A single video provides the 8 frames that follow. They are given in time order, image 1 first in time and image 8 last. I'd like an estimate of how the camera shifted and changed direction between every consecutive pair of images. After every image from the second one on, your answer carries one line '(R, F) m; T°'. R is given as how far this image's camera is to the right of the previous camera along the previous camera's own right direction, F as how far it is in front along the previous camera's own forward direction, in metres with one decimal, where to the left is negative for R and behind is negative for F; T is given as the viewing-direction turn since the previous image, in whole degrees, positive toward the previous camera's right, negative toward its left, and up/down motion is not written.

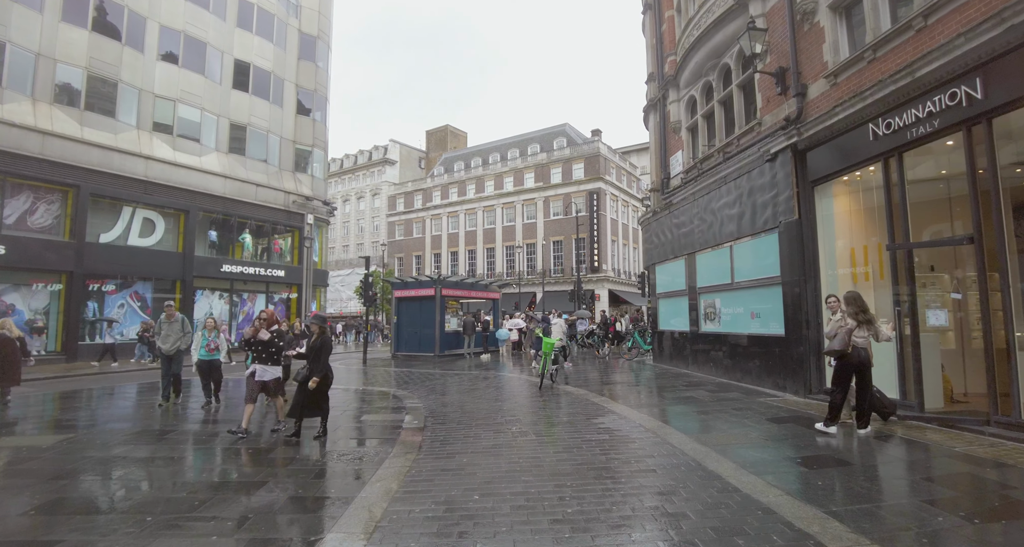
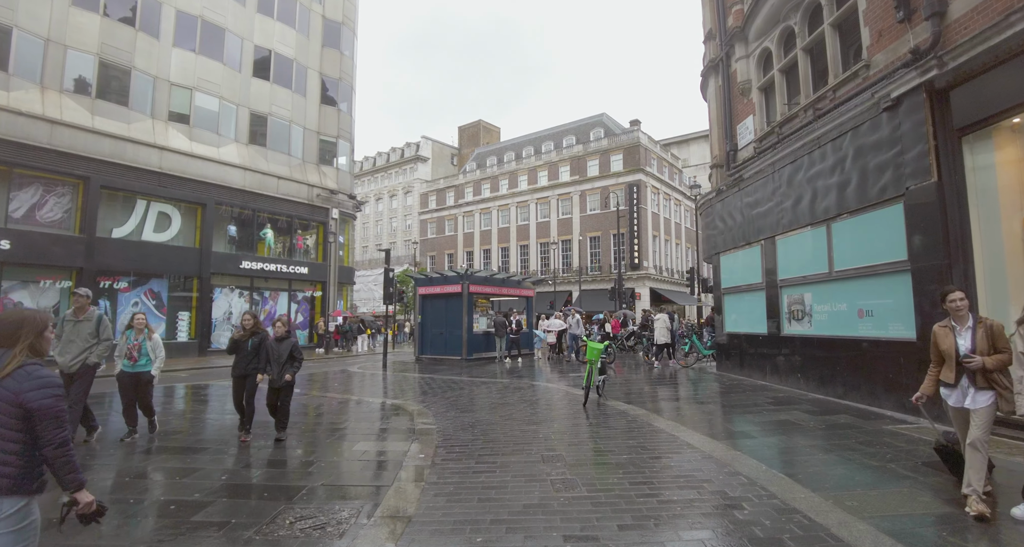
(0.0, +2.1) m; -4°
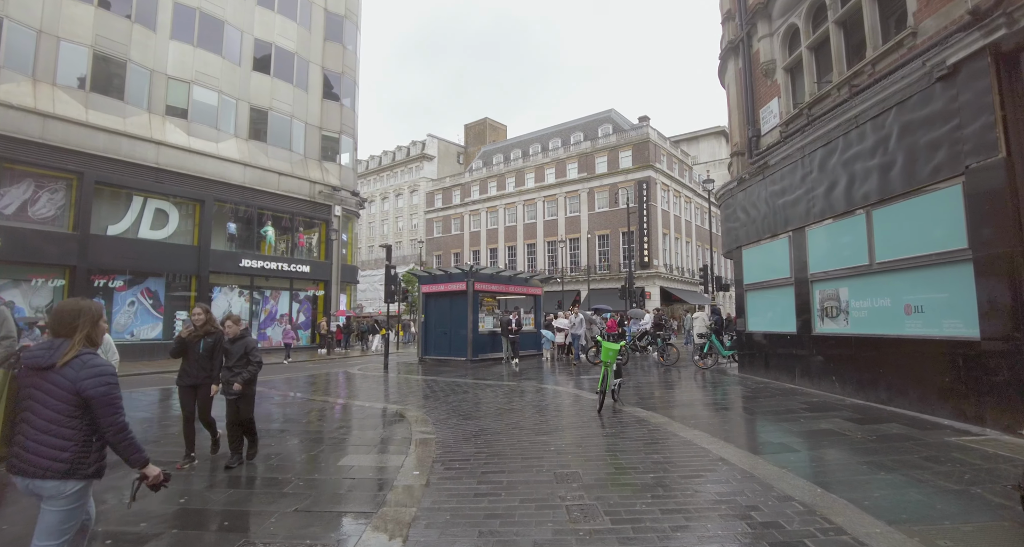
(0.0, +0.8) m; -1°
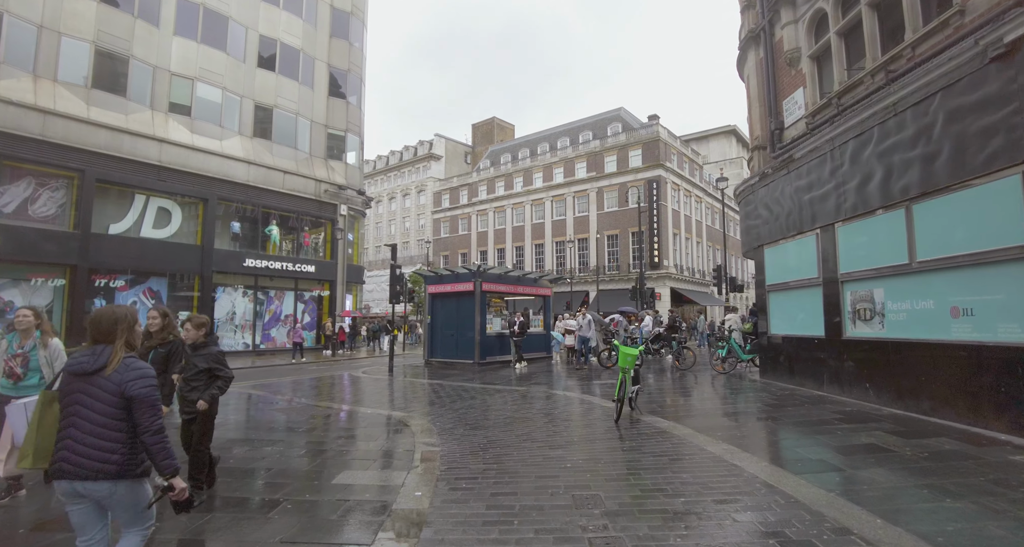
(0.0, +0.5) m; -1°
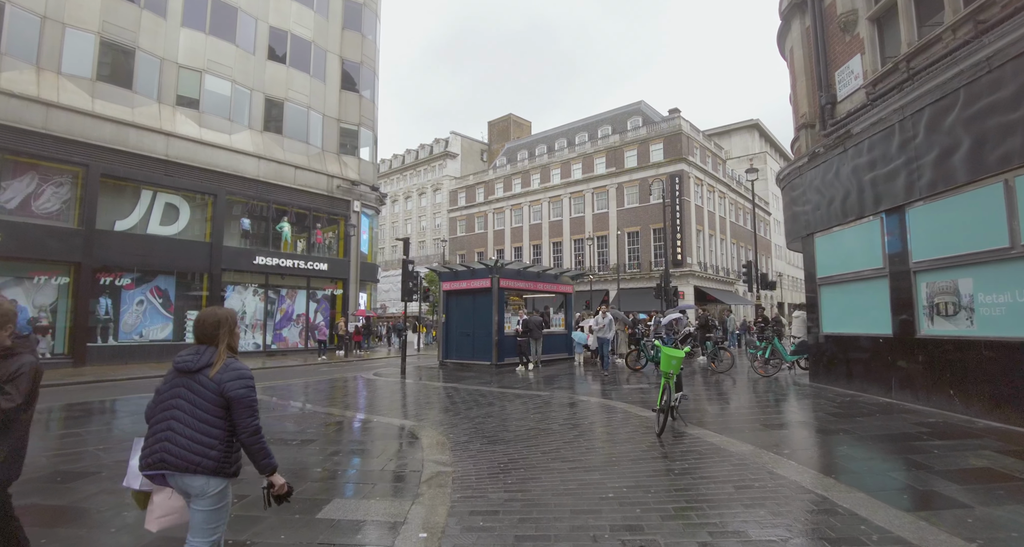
(-0.1, +1.0) m; -2°
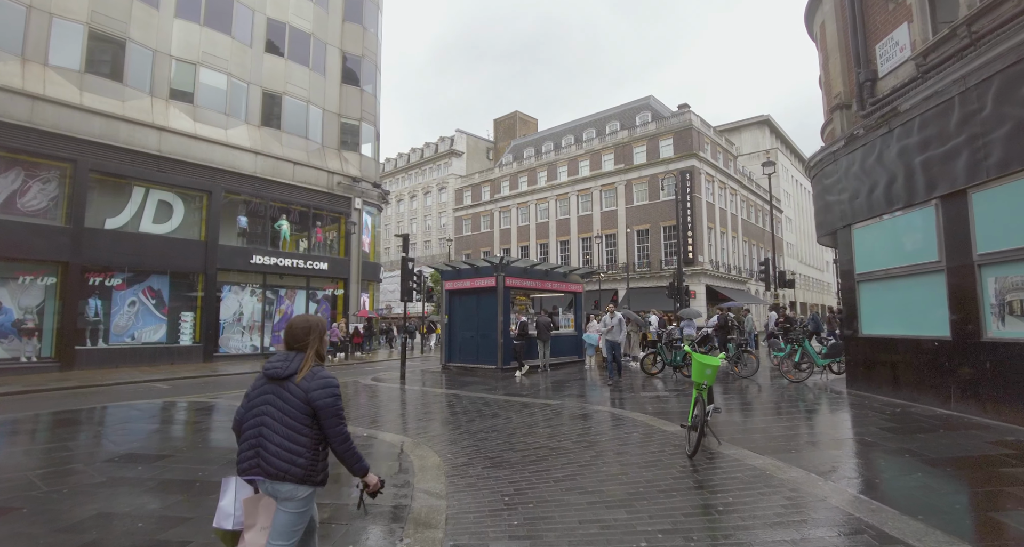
(0.0, +0.9) m; -1°
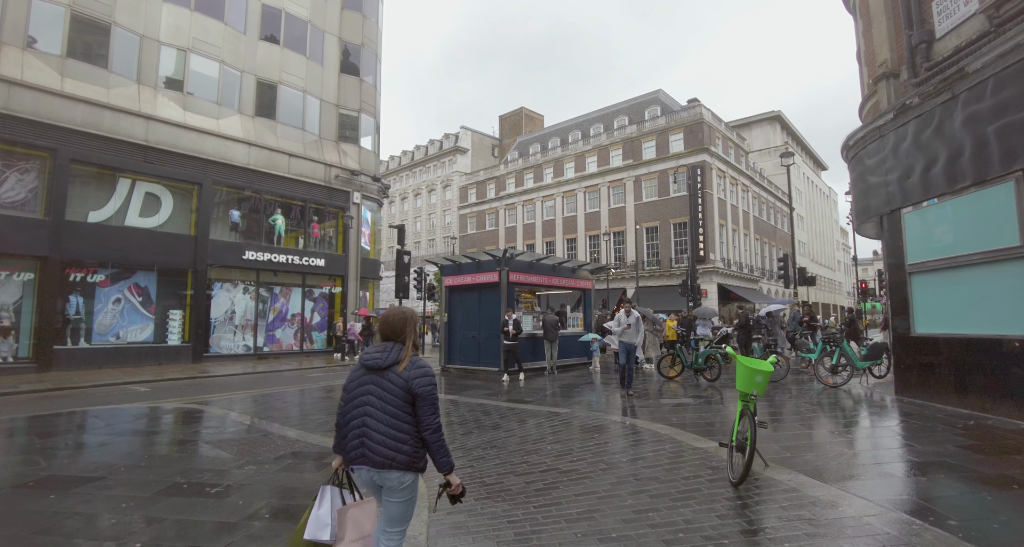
(0.0, +1.1) m; -1°
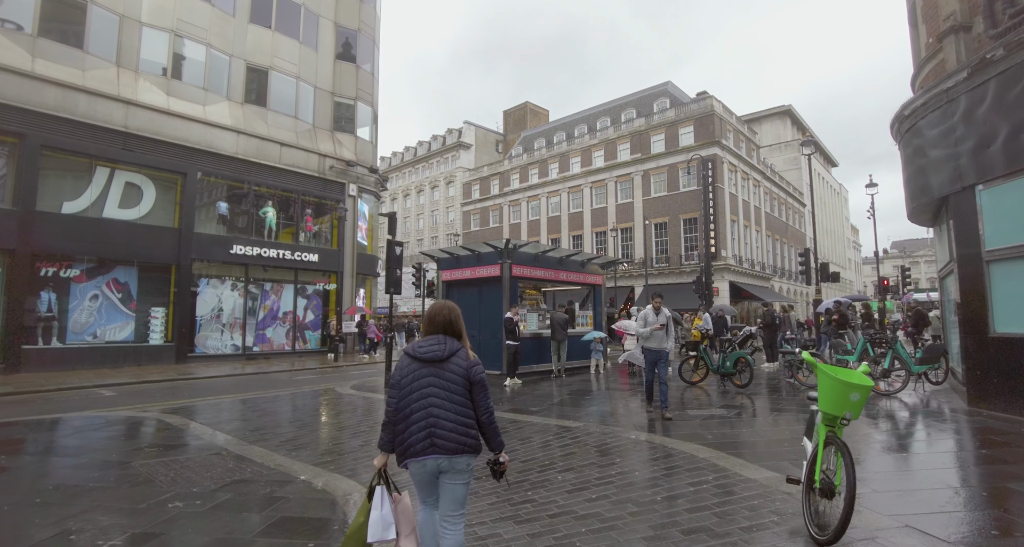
(0.0, +1.2) m; -1°
